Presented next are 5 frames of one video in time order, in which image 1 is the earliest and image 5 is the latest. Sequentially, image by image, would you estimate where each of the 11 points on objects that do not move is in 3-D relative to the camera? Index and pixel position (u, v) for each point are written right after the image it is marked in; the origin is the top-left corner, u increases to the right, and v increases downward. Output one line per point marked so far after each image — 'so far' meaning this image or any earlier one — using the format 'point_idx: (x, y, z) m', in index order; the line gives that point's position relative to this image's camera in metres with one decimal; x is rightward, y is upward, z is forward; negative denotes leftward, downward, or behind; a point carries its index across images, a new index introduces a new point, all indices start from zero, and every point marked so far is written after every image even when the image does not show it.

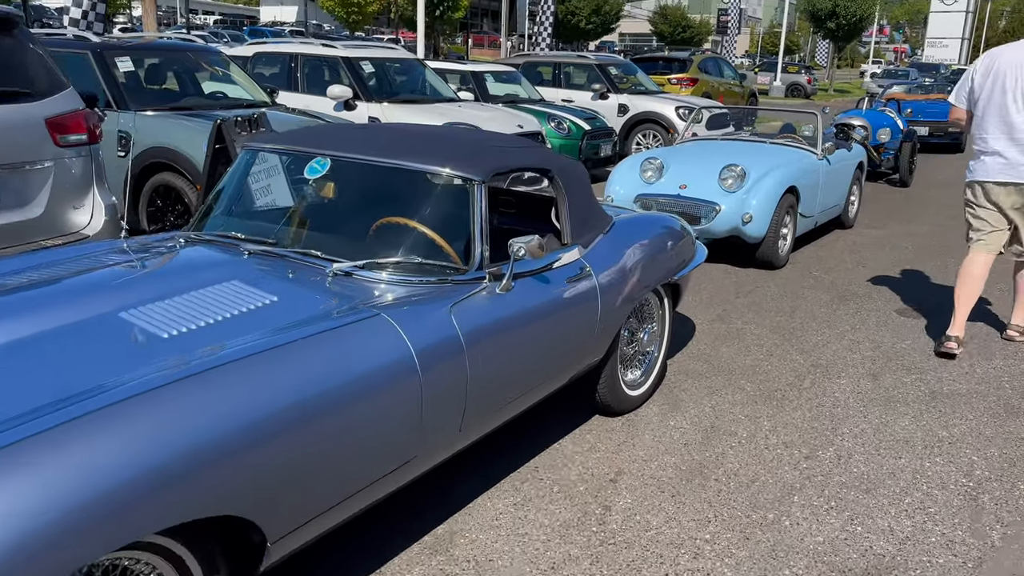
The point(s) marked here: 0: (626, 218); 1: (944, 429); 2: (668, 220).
0: (+0.6, +0.4, +4.5) m
1: (+2.2, -0.7, +4.1) m
2: (+0.9, +0.4, +4.9) m
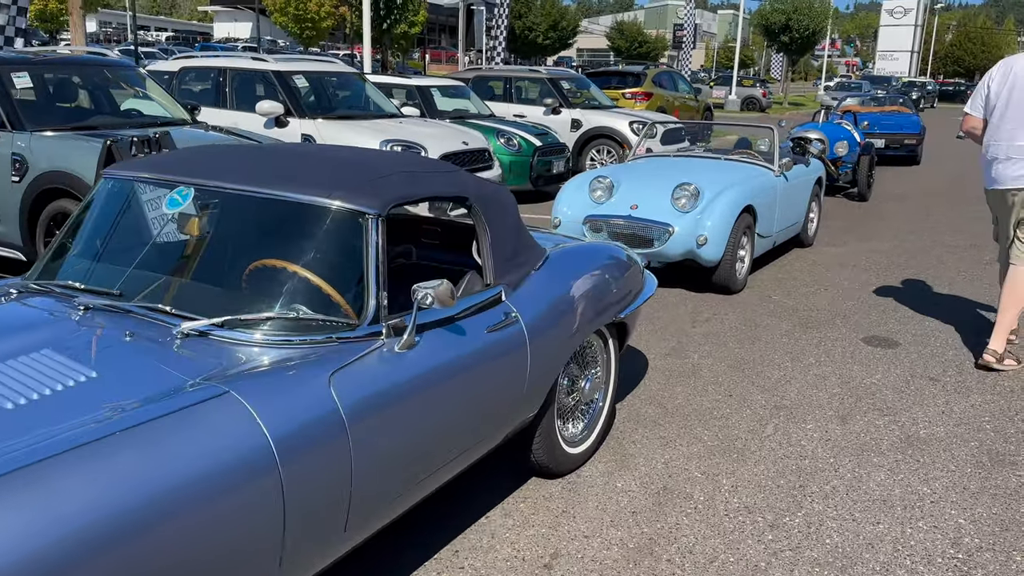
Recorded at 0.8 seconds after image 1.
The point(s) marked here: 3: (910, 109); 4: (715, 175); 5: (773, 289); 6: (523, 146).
0: (+0.2, +0.2, +3.9) m
1: (+1.9, -0.9, +3.6) m
2: (+0.5, +0.2, +4.4) m
3: (+8.7, +3.9, +17.4) m
4: (+1.8, +1.0, +7.1) m
5: (+2.3, 0.0, +7.0) m
6: (+0.2, +2.0, +11.5) m
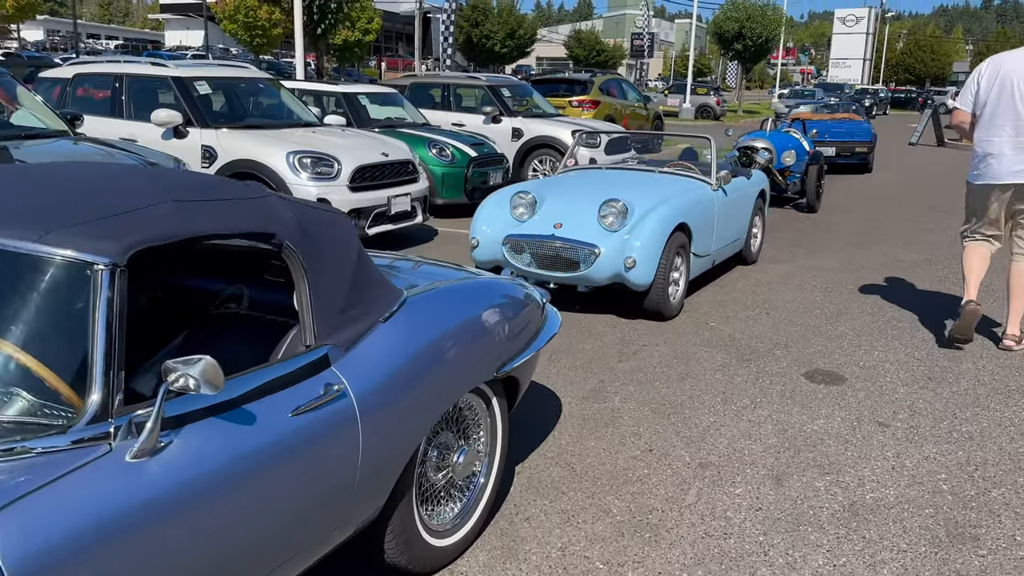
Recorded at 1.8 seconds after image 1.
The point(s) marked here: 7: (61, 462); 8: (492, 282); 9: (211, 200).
0: (-0.3, 0.0, +3.3) m
1: (+1.3, -1.0, +3.0) m
2: (0.0, 0.0, +3.7) m
3: (+7.5, +3.7, +17.1) m
4: (+1.1, +0.8, +6.5) m
5: (+1.6, -0.2, +6.4) m
6: (-0.7, +1.8, +10.8) m
7: (-1.0, -0.4, +1.8) m
8: (-0.1, 0.0, +3.7) m
9: (-0.9, +0.2, +2.3) m
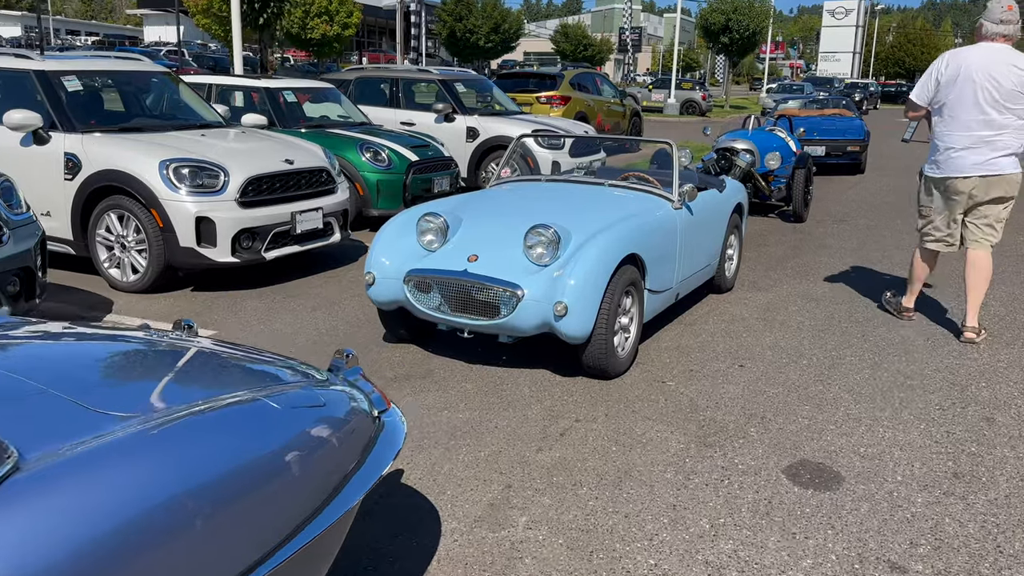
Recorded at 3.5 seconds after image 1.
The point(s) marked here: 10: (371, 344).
0: (-0.9, -0.3, +1.9) m
1: (+0.8, -1.4, +1.6) m
2: (-0.6, -0.3, +2.3) m
3: (+6.7, +3.5, +15.8) m
4: (+0.5, +0.5, +5.1) m
5: (+1.0, -0.5, +5.0) m
6: (-1.4, +1.5, +9.4) m
7: (-1.5, -0.7, +0.4) m
8: (-0.6, -0.3, +2.3) m
9: (-1.4, -0.1, +0.9) m
10: (-1.0, -0.4, +5.4) m
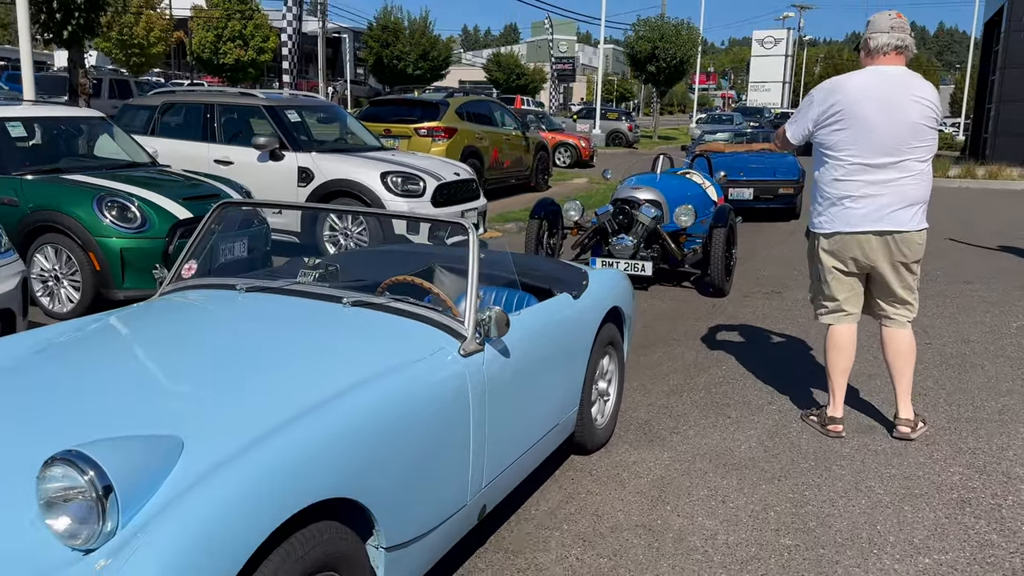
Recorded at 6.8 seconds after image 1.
0: (-1.9, -1.0, -0.9) m
1: (-0.2, -2.0, -1.1) m
2: (-1.6, -1.0, -0.5) m
3: (+4.6, +2.4, +13.6) m
4: (-0.8, -0.3, +2.4) m
5: (-0.2, -1.3, +2.3) m
6: (-3.0, +0.5, +6.6) m
7: (-2.4, -1.3, -2.5) m
8: (-1.7, -1.0, -0.5) m
9: (-2.3, -0.7, -2.0) m
10: (-2.2, -1.2, +2.5) m
